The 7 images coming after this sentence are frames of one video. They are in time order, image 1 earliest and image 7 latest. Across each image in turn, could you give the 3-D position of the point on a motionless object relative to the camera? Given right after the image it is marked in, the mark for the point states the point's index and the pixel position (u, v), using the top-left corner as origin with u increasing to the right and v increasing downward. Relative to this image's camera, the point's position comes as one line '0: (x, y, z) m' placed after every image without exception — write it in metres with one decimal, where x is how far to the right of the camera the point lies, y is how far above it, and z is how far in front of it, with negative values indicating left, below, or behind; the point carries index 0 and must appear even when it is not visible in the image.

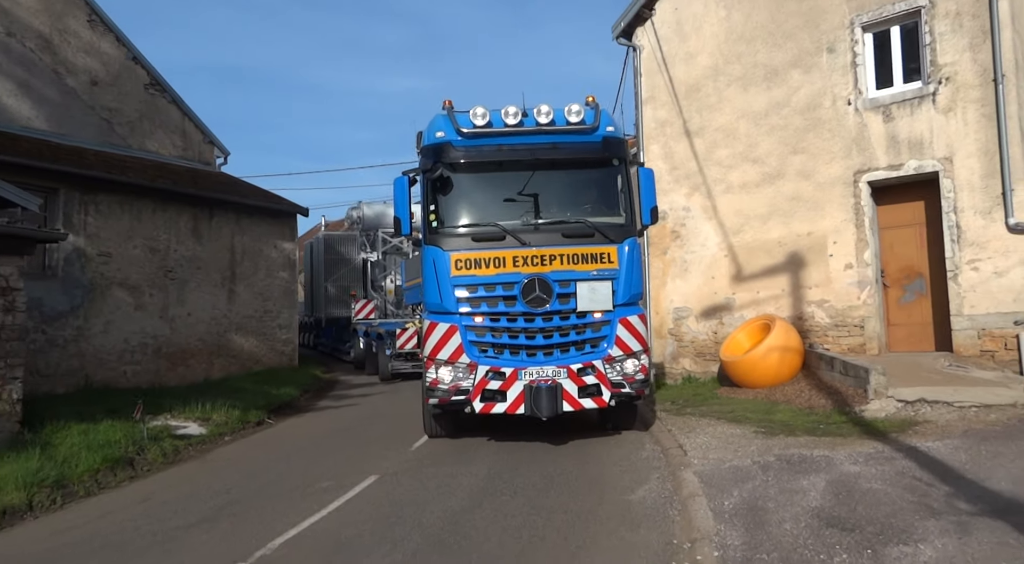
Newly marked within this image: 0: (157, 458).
0: (-4.4, -2.2, +8.5) m
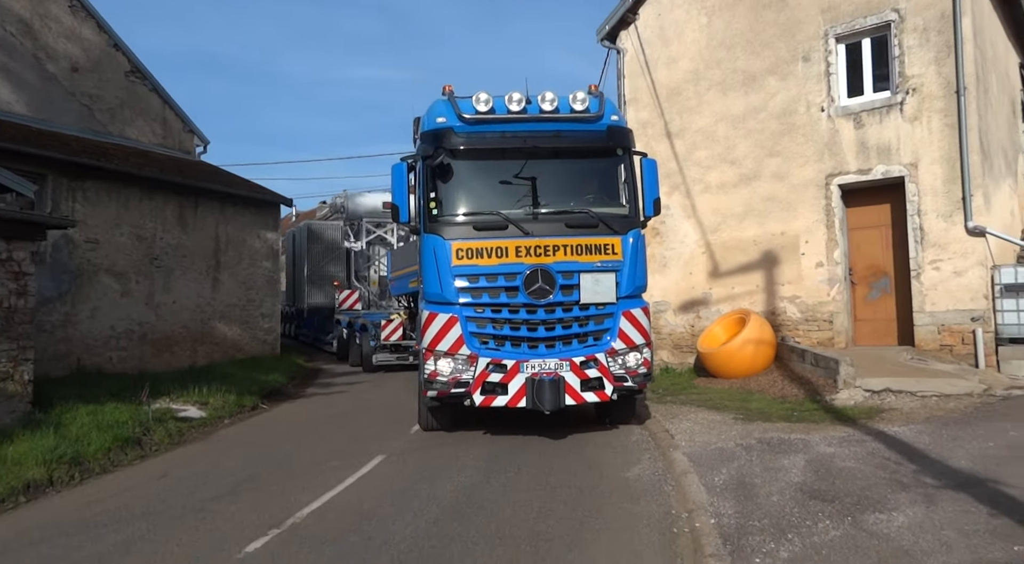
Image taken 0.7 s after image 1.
0: (-4.4, -2.0, +8.7) m
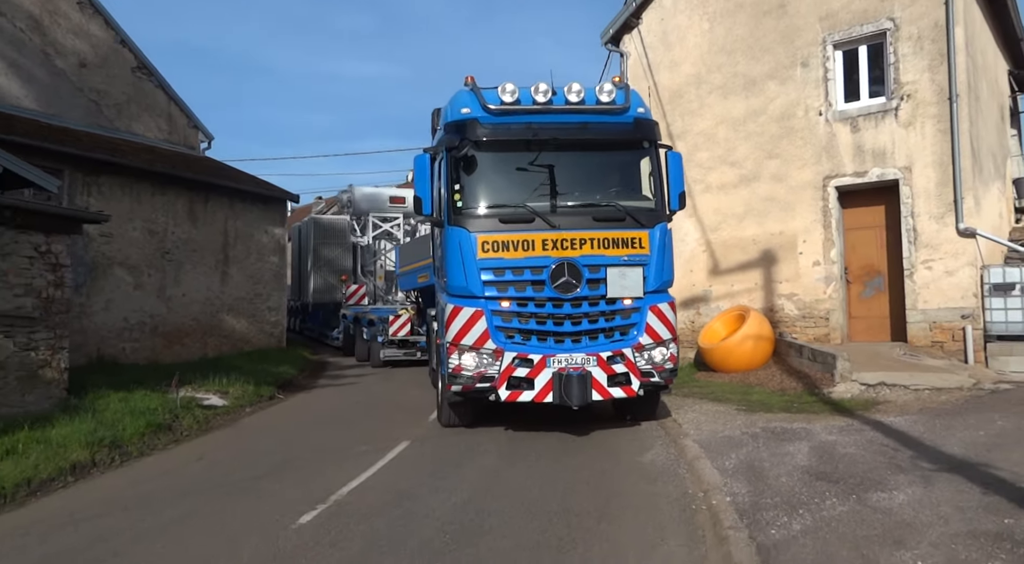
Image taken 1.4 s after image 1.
0: (-4.2, -1.9, +9.0) m
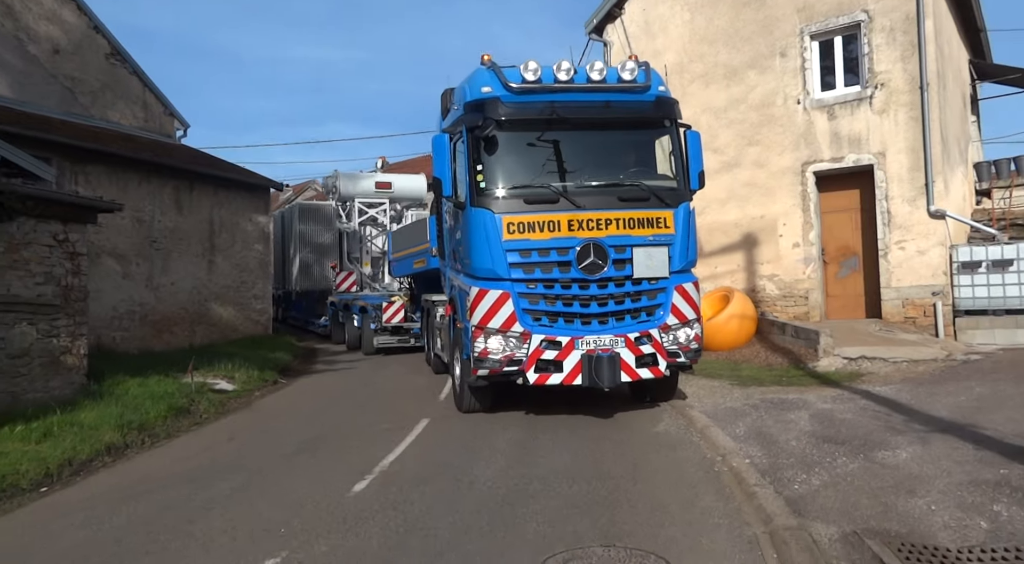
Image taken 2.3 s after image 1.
0: (-4.1, -1.7, +9.1) m
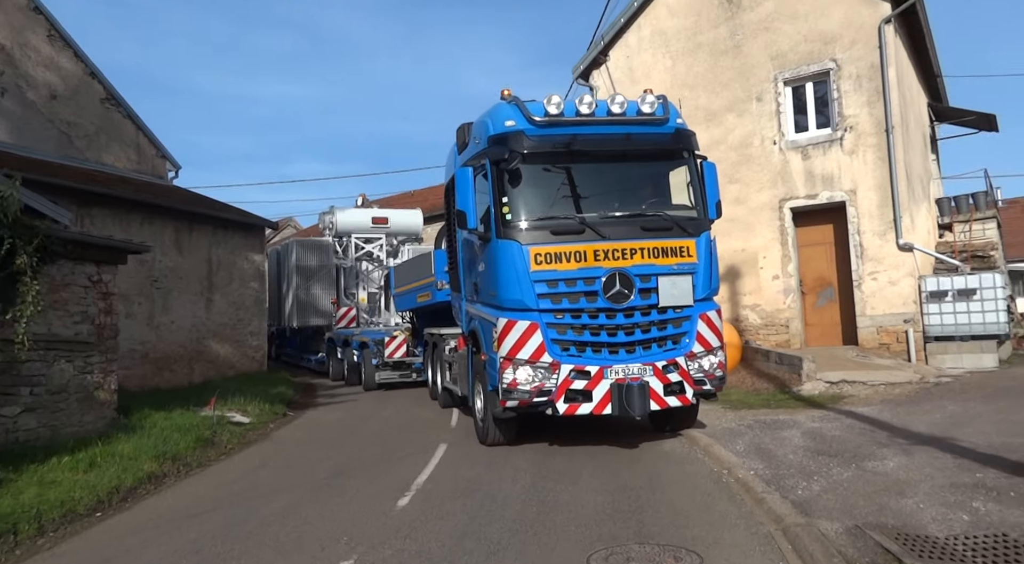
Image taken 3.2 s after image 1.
0: (-3.9, -2.2, +9.5) m
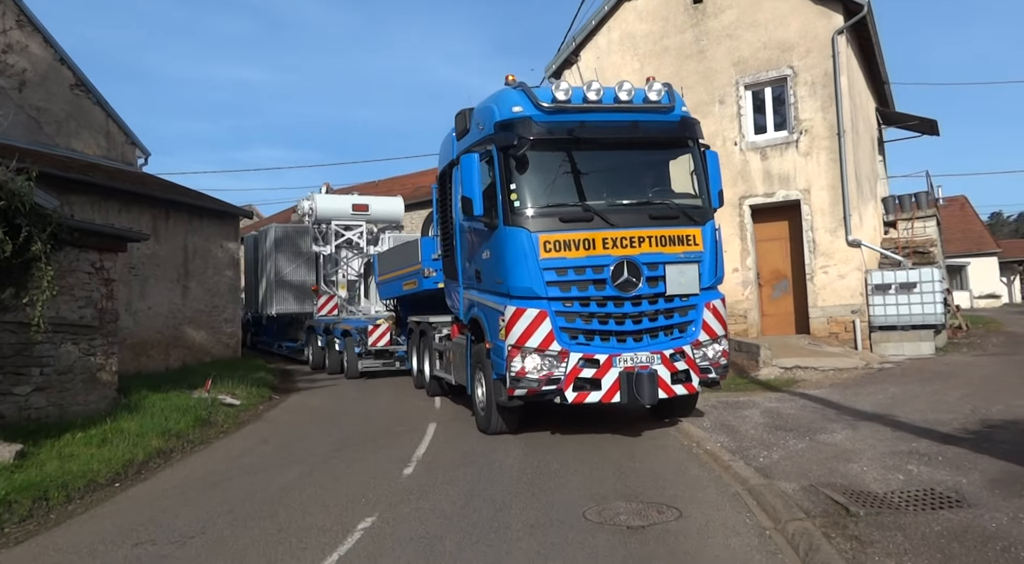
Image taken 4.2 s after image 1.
0: (-4.2, -2.0, +9.9) m
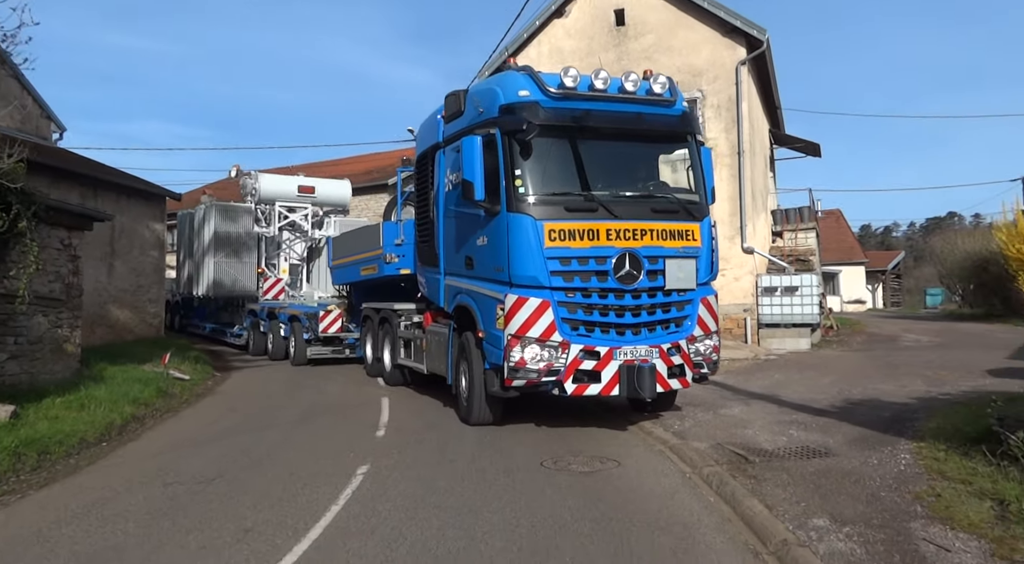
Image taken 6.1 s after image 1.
0: (-5.0, -1.7, +10.4) m
